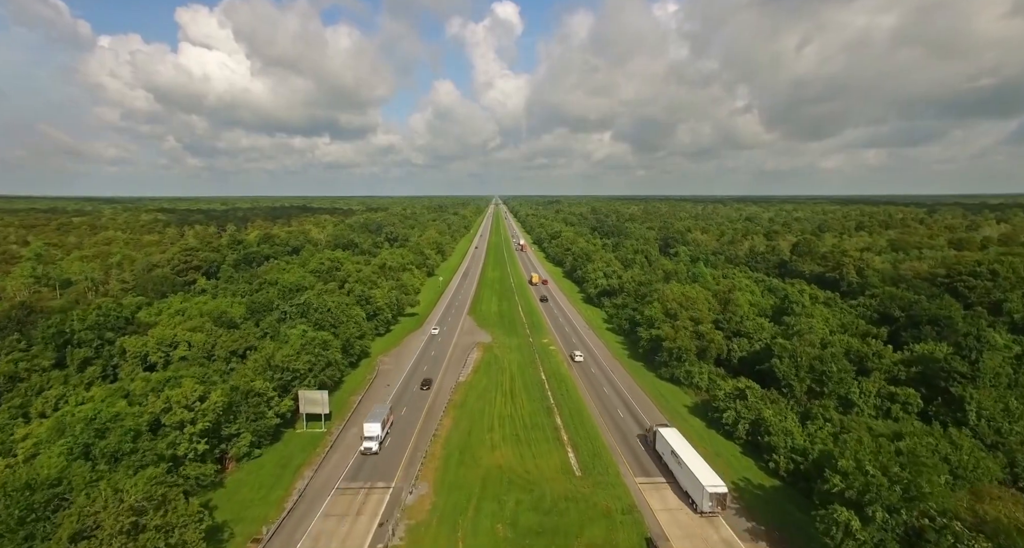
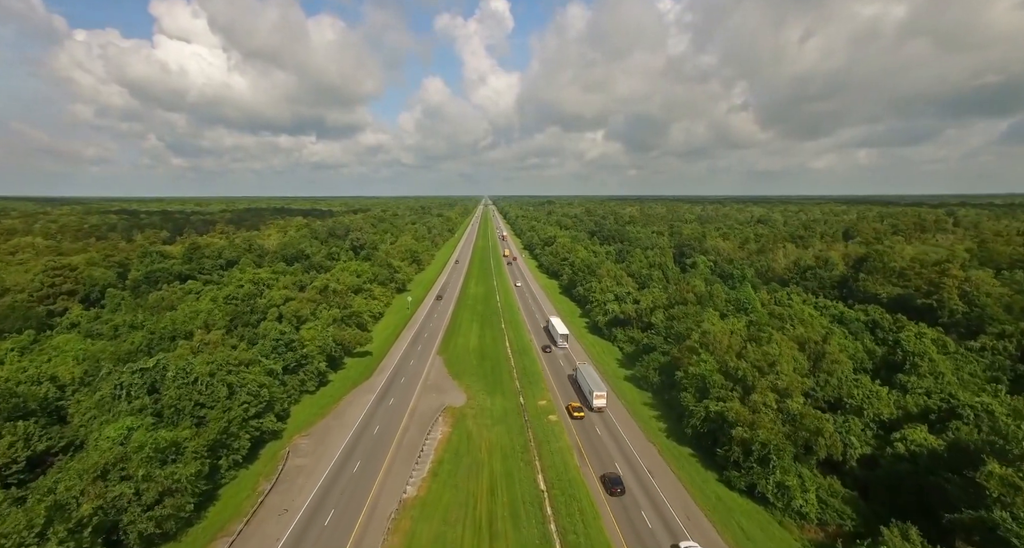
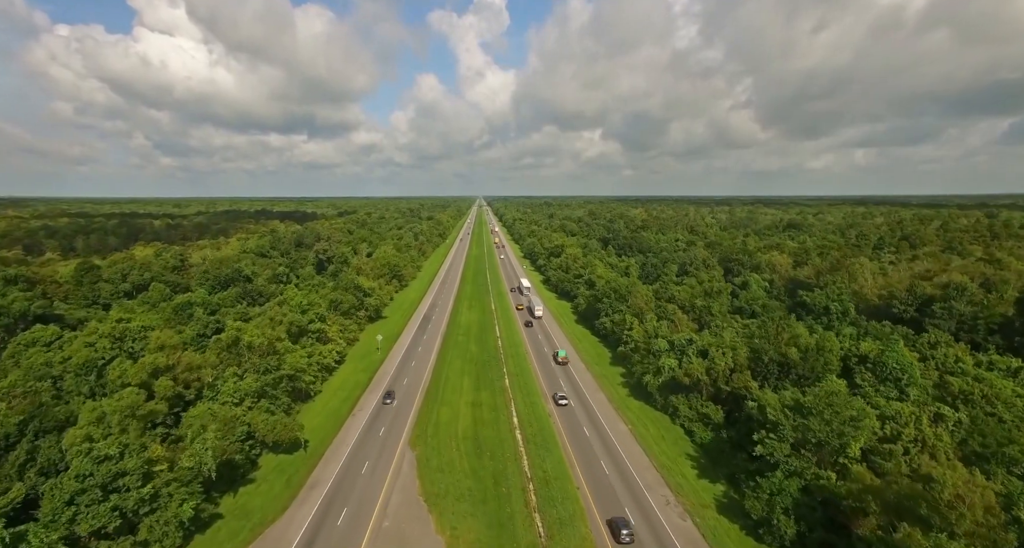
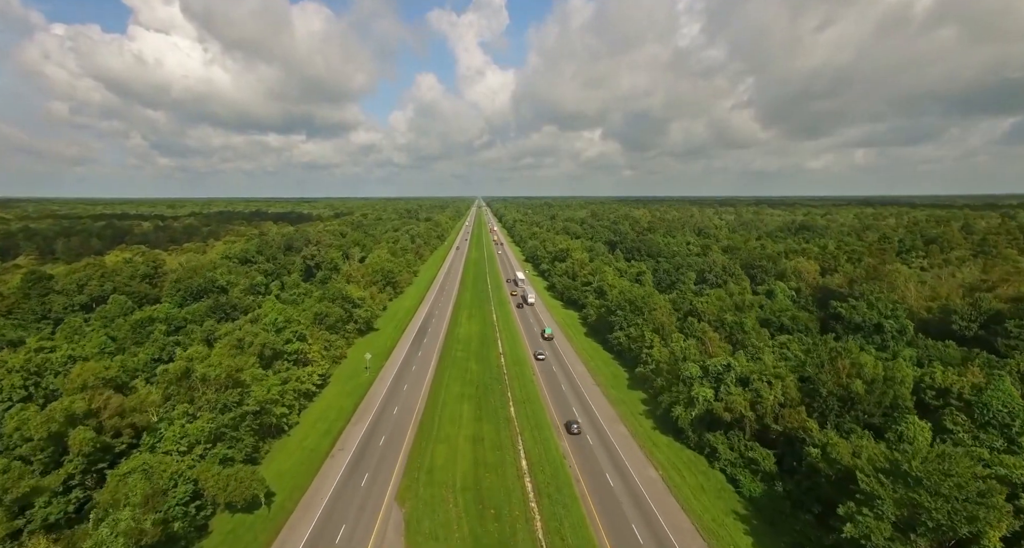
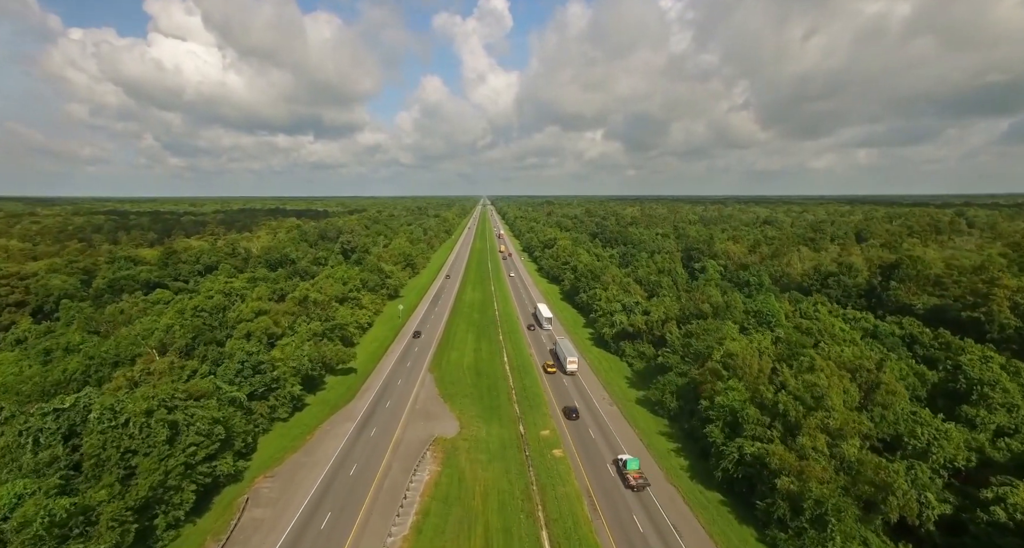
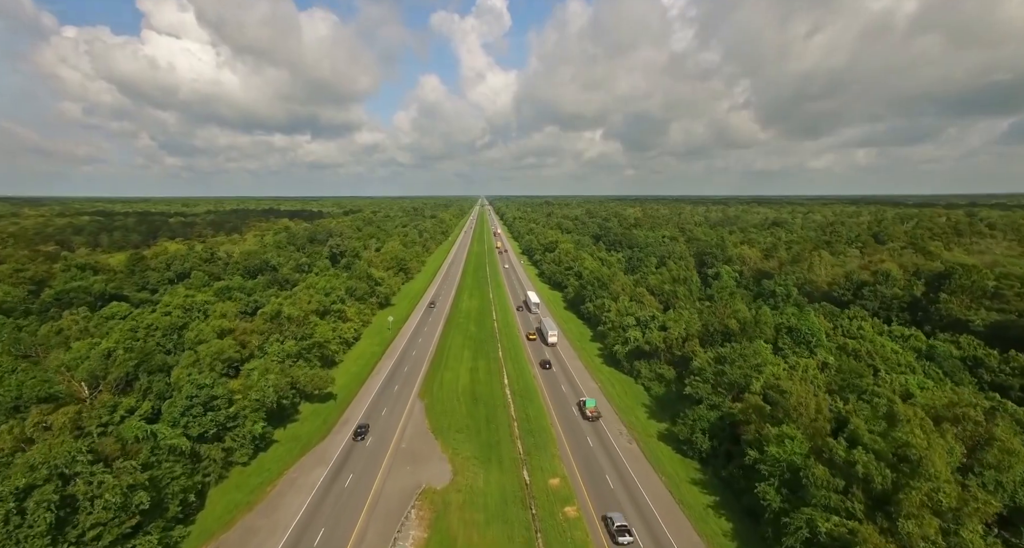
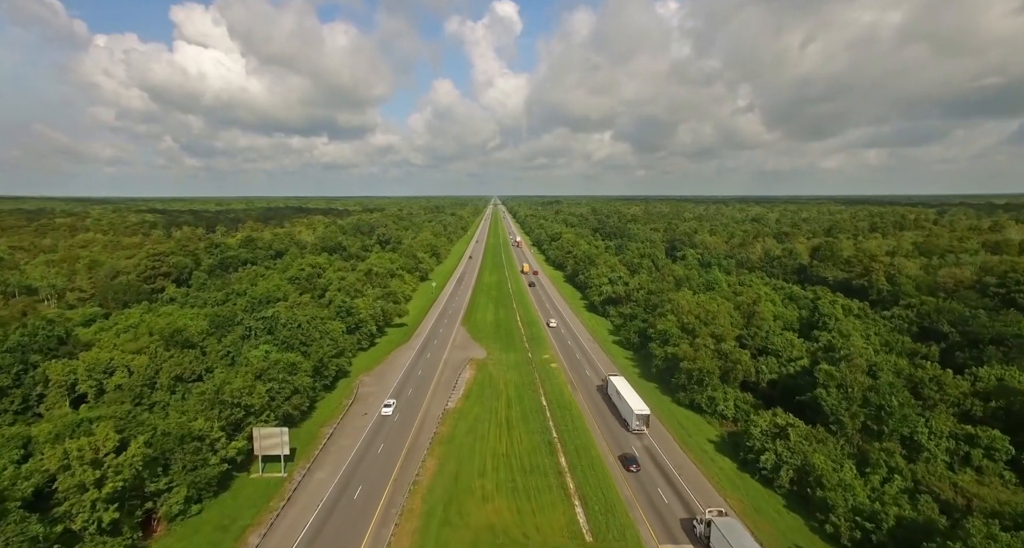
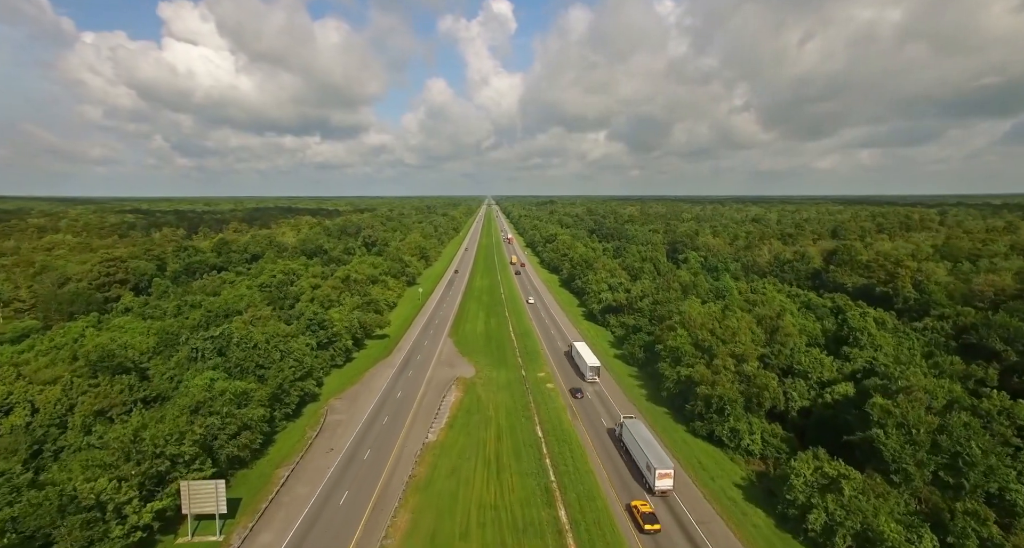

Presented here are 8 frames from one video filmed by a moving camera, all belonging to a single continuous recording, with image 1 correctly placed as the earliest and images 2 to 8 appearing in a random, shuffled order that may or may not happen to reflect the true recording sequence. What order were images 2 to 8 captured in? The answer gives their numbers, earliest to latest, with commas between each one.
7, 8, 2, 5, 6, 3, 4
